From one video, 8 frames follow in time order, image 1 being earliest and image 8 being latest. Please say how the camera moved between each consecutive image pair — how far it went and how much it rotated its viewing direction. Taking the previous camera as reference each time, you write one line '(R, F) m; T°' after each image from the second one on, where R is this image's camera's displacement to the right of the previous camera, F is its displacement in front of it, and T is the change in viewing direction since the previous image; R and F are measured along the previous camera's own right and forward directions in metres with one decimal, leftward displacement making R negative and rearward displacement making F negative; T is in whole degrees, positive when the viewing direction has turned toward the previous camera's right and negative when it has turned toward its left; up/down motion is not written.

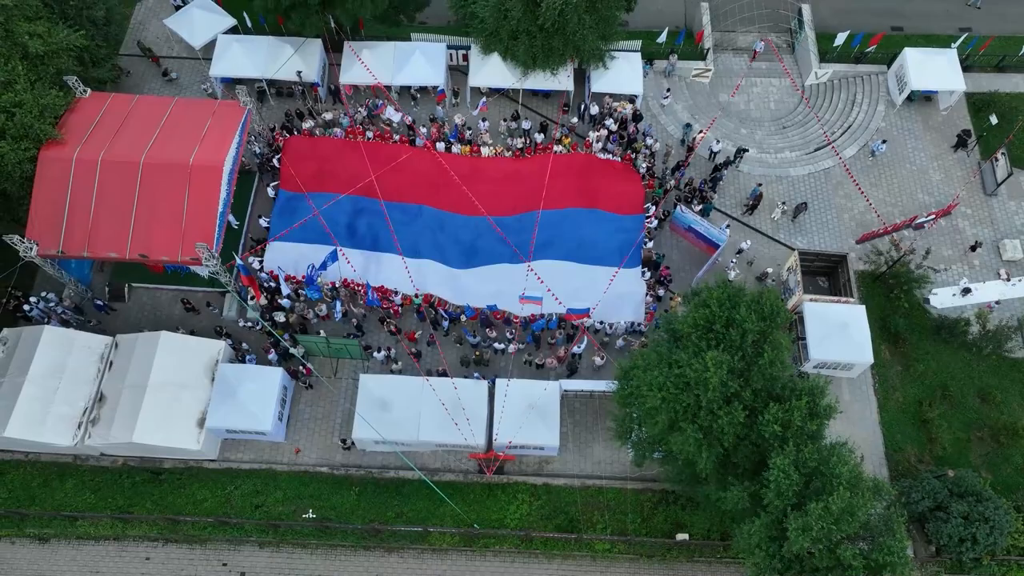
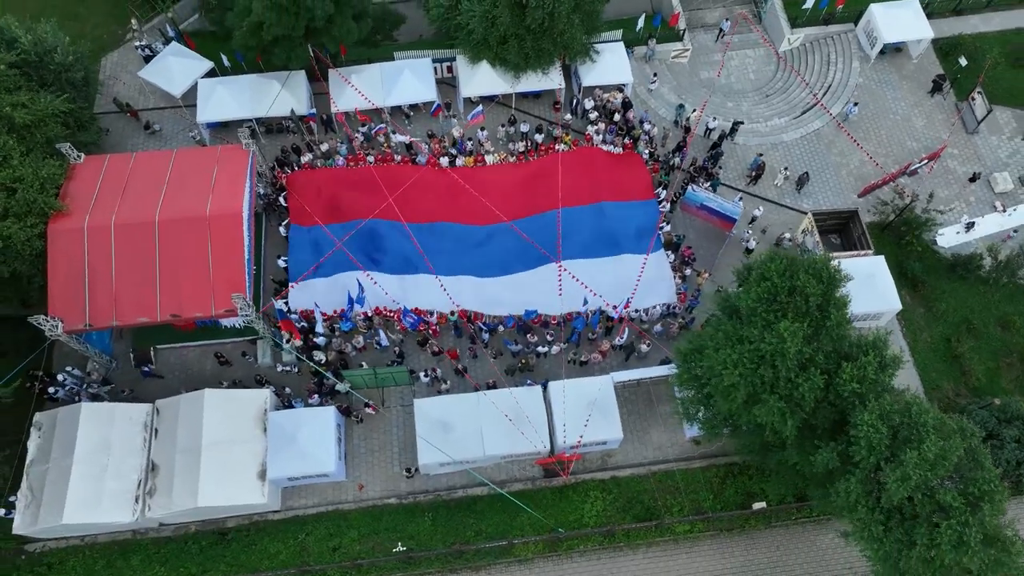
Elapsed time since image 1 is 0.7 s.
(-2.8, 0.0) m; +4°
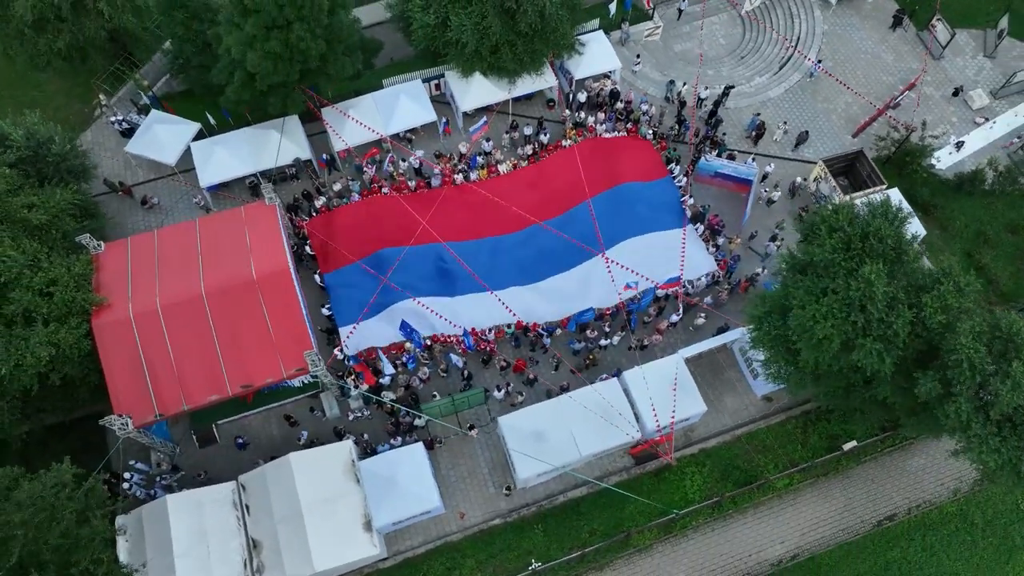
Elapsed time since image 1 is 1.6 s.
(-3.9, 0.0) m; +5°
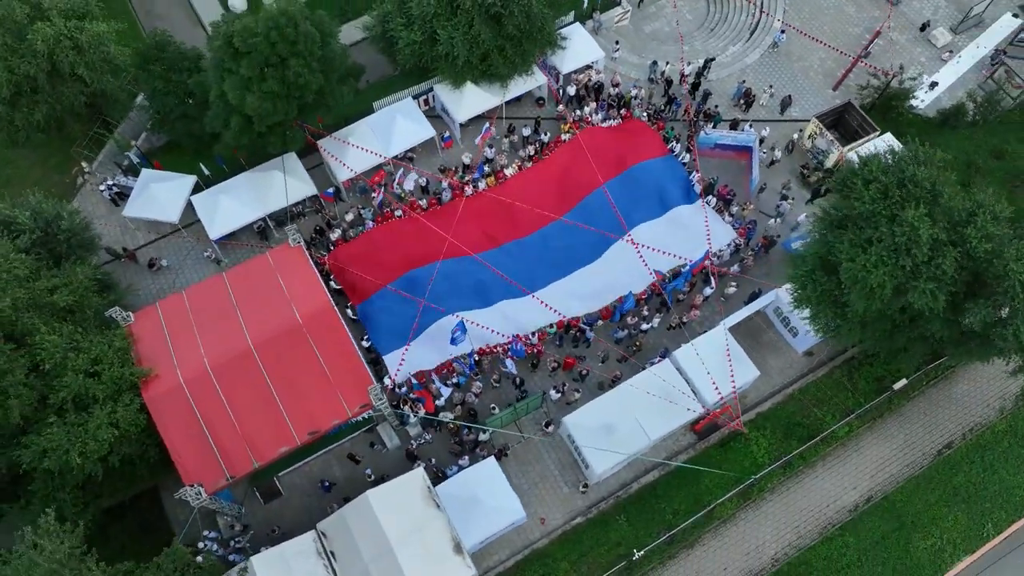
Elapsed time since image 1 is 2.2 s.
(-3.0, 0.0) m; +4°
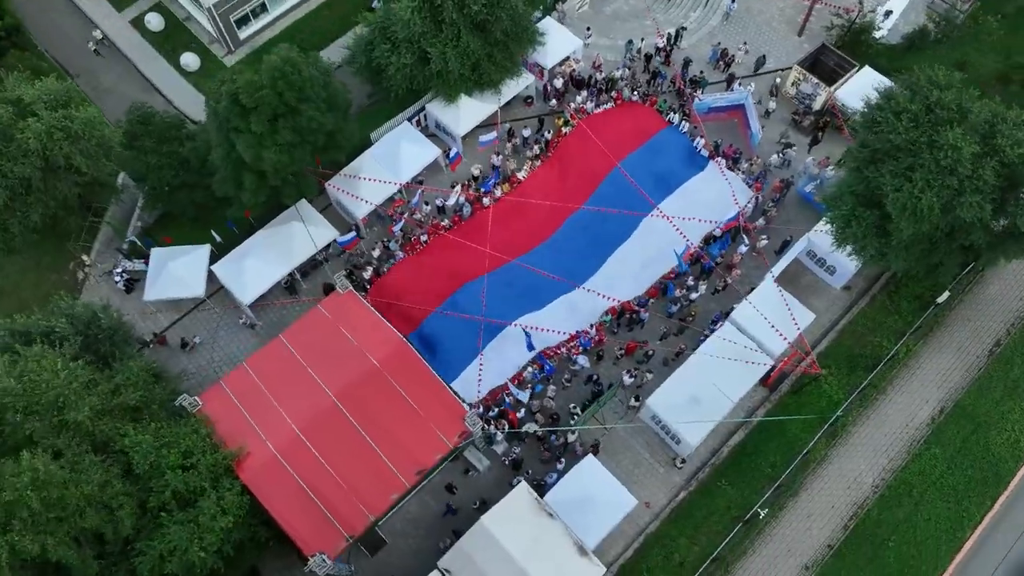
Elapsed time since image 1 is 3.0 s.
(-3.9, +0.1) m; +5°
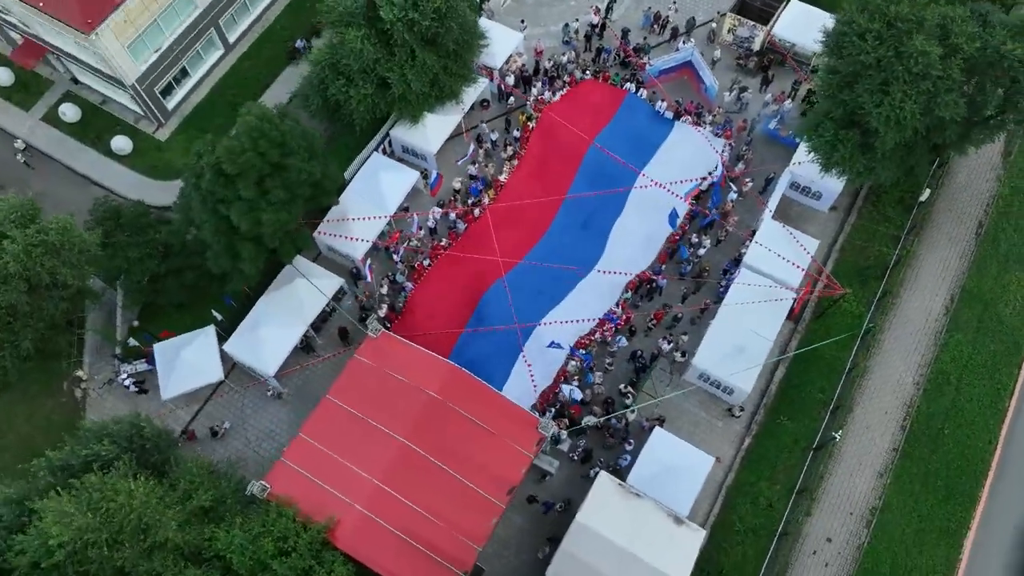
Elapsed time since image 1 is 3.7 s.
(-3.3, +0.2) m; +6°
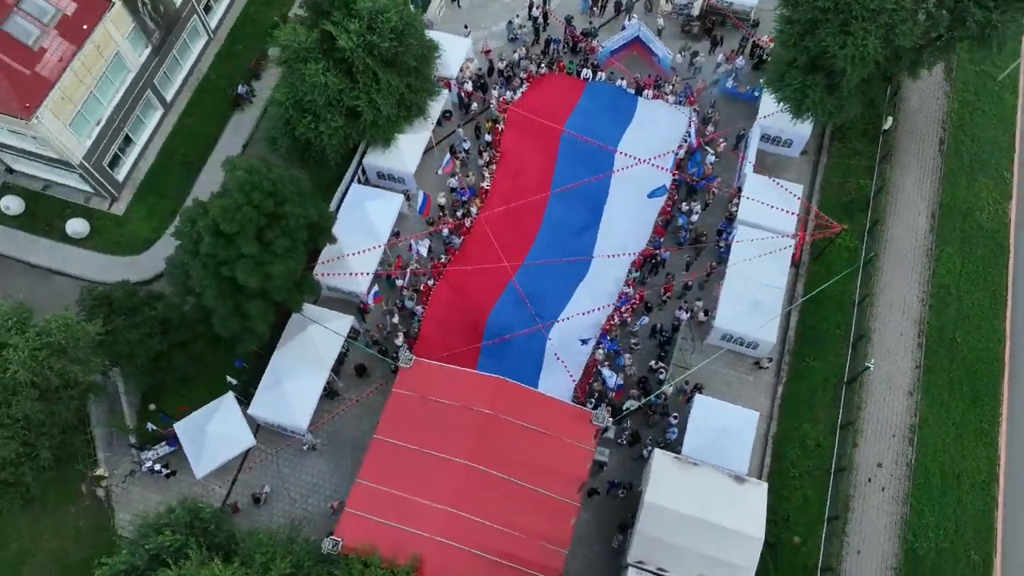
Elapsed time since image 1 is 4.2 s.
(-2.6, +0.2) m; +5°
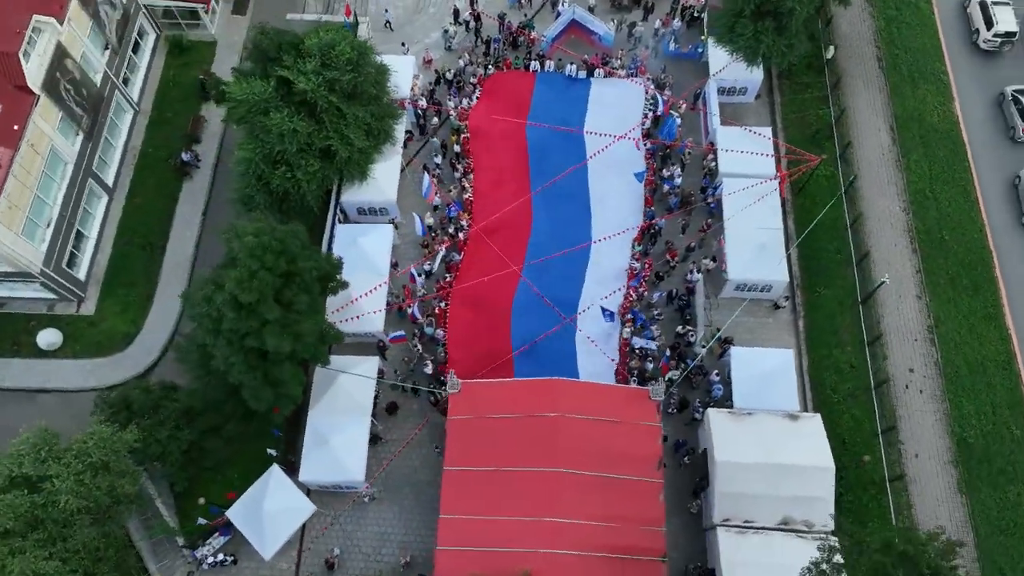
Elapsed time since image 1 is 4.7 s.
(-3.0, +0.3) m; +6°
